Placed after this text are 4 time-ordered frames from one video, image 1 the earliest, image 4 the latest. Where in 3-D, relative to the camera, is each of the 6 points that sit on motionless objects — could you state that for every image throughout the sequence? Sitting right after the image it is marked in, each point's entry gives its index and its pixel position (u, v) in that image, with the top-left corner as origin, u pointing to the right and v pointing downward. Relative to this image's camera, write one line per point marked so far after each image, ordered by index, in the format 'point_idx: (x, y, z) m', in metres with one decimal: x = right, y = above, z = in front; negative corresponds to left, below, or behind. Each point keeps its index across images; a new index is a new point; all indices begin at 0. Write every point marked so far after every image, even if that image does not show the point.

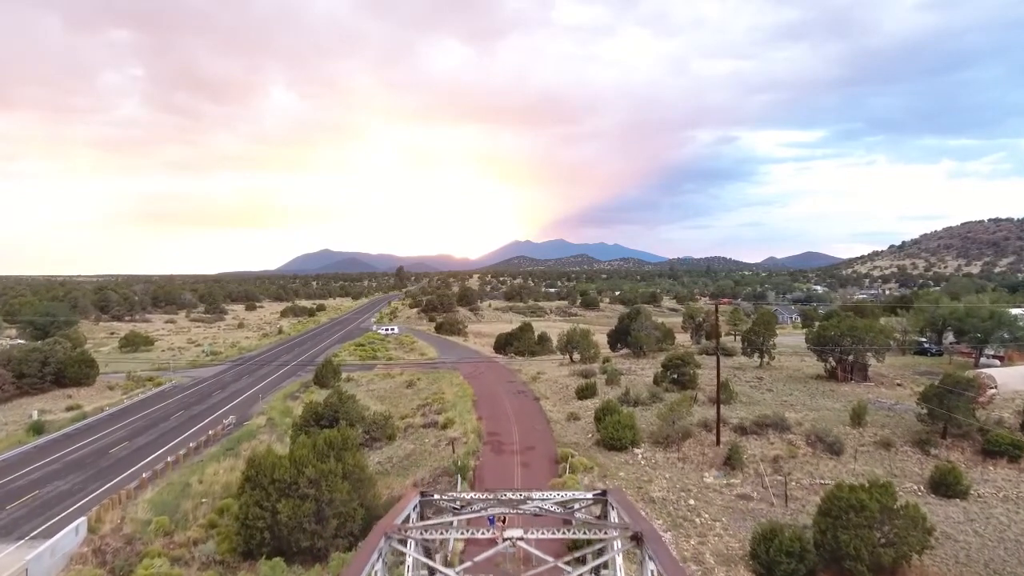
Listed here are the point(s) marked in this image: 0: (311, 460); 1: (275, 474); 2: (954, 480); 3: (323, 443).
0: (-6.9, -6.0, +17.9) m
1: (-8.0, -6.3, +17.5) m
2: (+16.7, -7.3, +19.0) m
3: (-6.9, -5.7, +18.9) m
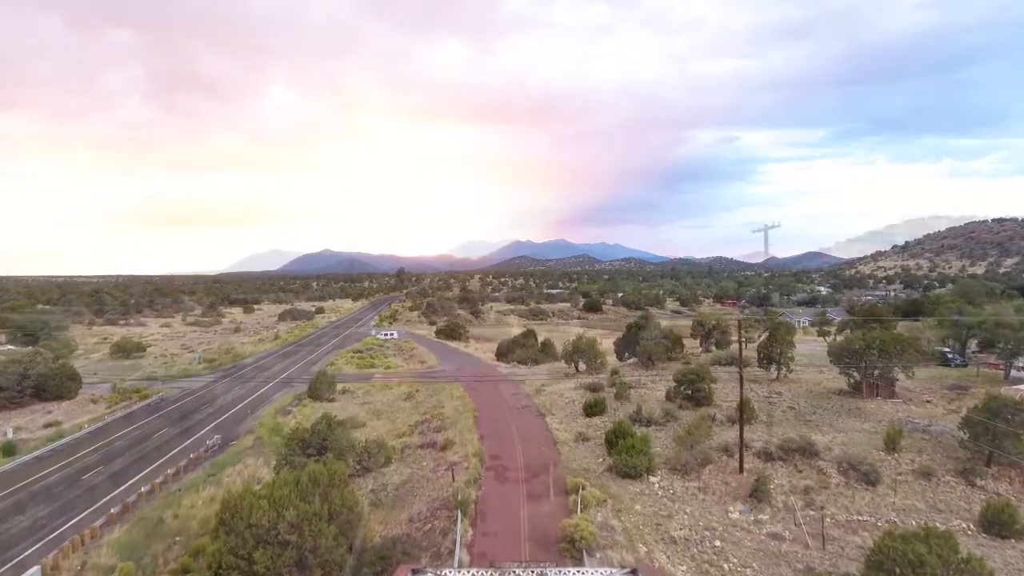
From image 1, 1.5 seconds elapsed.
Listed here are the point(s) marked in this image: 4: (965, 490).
0: (-6.7, -6.6, +16.0) m
1: (-7.8, -6.9, +15.5) m
2: (+16.9, -7.9, +17.0) m
3: (-6.7, -6.3, +17.0) m
4: (+17.6, -7.8, +19.6) m
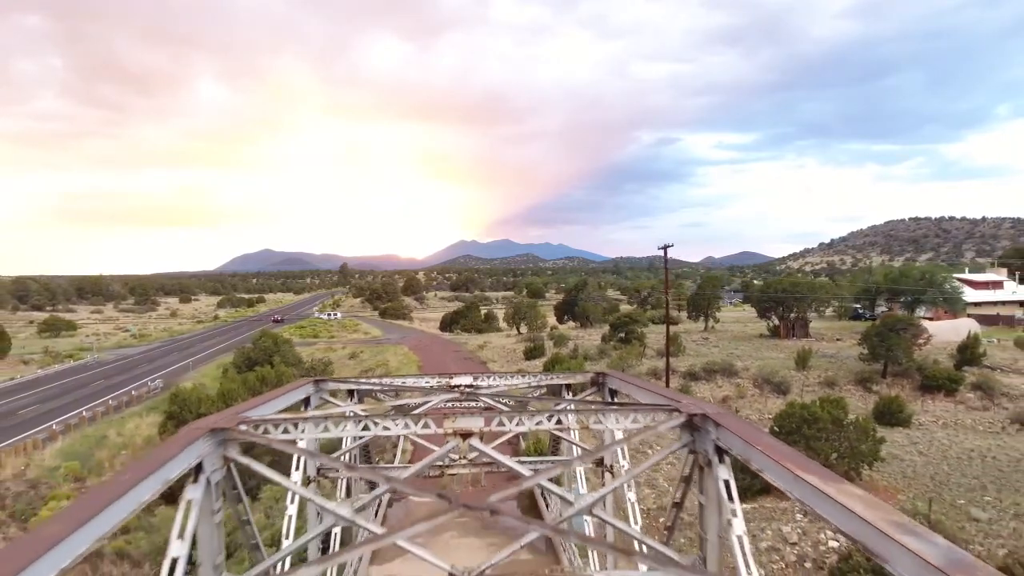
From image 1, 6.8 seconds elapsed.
0: (-8.6, -3.4, +16.1) m
1: (-9.6, -3.7, +15.6) m
2: (+14.8, -4.6, +19.4) m
3: (-8.7, -3.1, +17.1) m
4: (+15.2, -4.6, +22.0) m
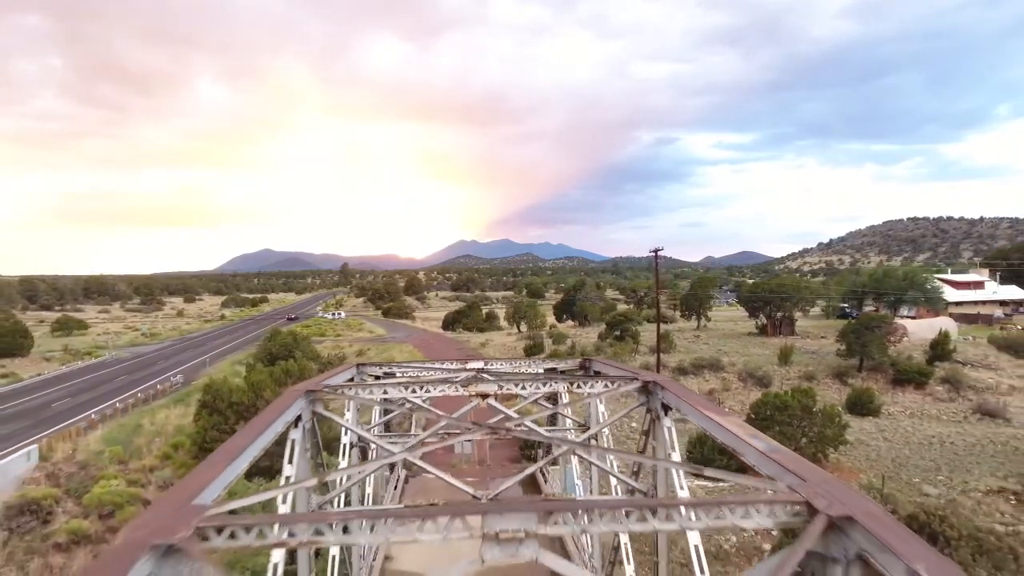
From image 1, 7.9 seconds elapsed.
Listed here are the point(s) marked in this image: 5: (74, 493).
0: (-8.5, -3.4, +17.8) m
1: (-9.6, -3.8, +17.3) m
2: (+14.8, -4.7, +21.2) m
3: (-8.6, -3.1, +18.8) m
4: (+15.3, -4.6, +23.7) m
5: (-13.5, -6.3, +15.6) m
